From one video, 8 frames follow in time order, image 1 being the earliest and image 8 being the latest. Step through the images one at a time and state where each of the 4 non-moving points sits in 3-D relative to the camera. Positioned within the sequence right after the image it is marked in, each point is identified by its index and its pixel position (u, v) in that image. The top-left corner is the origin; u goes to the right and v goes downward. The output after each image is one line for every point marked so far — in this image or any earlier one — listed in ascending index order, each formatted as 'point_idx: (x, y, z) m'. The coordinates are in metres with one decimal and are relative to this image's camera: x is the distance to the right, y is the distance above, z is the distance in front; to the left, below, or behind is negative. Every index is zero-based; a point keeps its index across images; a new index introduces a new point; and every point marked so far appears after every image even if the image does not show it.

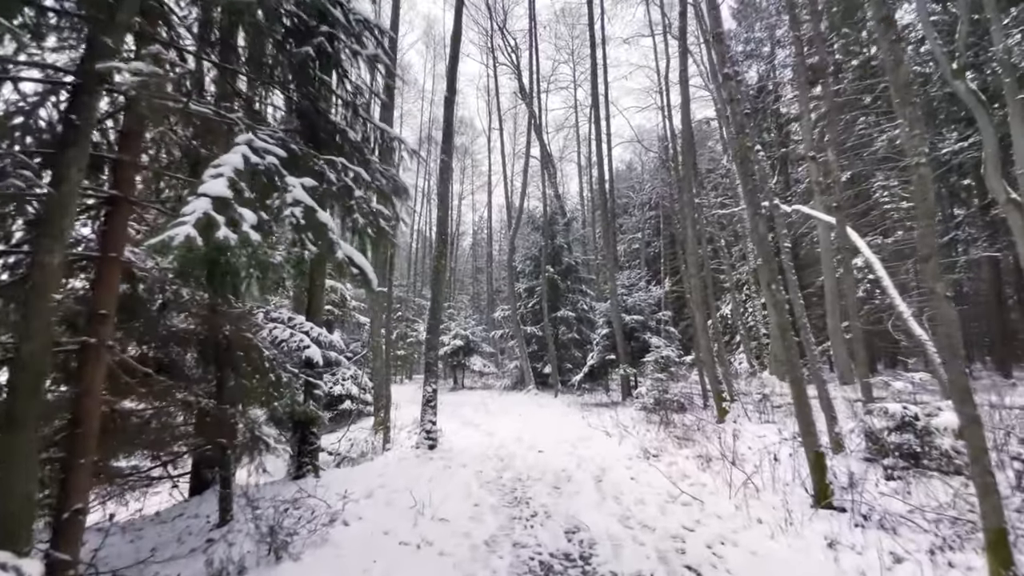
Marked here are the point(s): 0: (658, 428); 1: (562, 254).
0: (+2.8, -2.7, +8.8) m
1: (+2.0, +1.3, +18.6) m
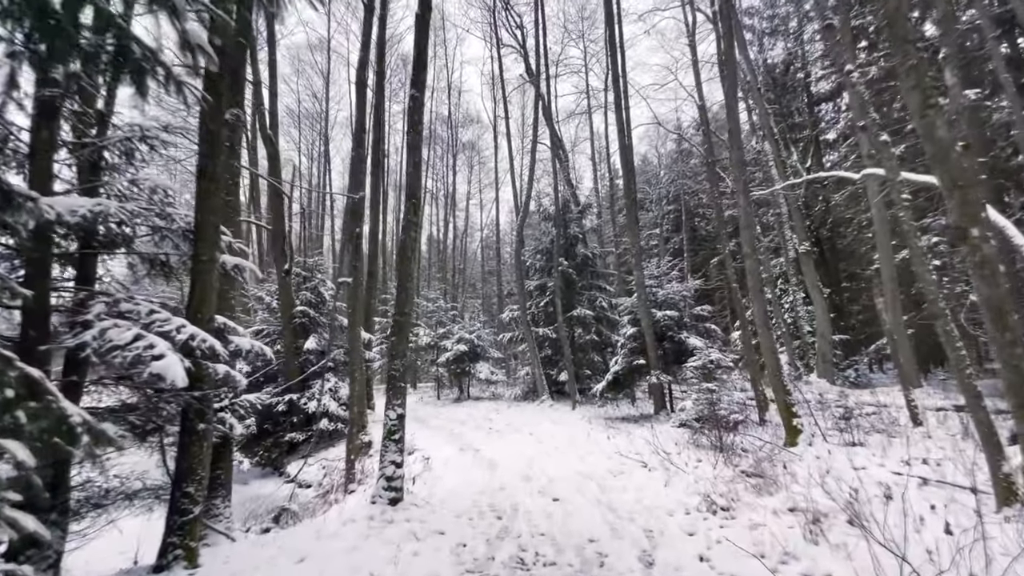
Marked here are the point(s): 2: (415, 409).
0: (+2.9, -2.4, +6.5) m
1: (+2.3, +1.5, +16.4) m
2: (-3.3, -4.0, +15.3) m
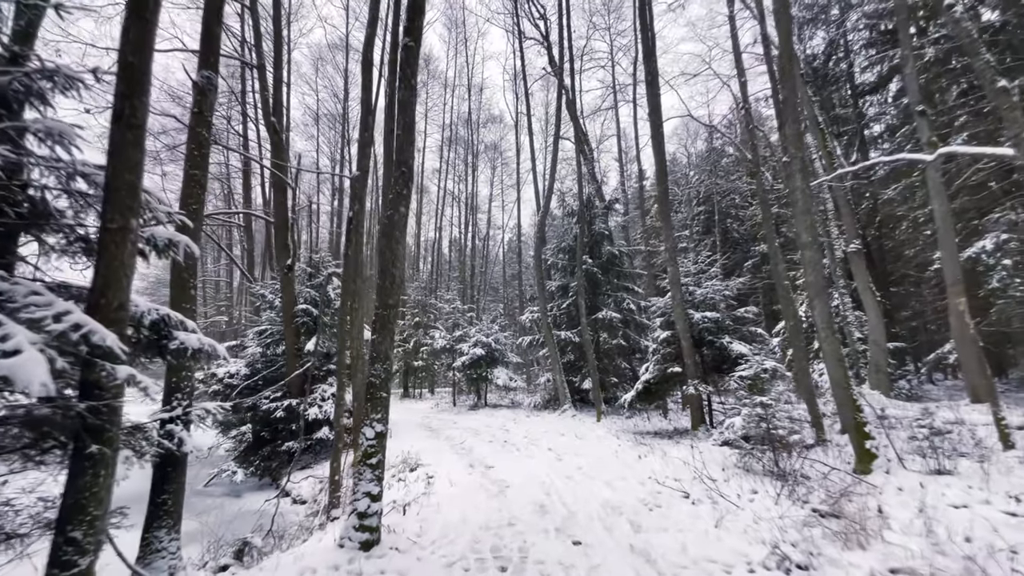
0: (+3.0, -2.3, +5.3) m
1: (+3.0, +1.4, +15.2) m
2: (-2.7, -4.0, +14.4) m
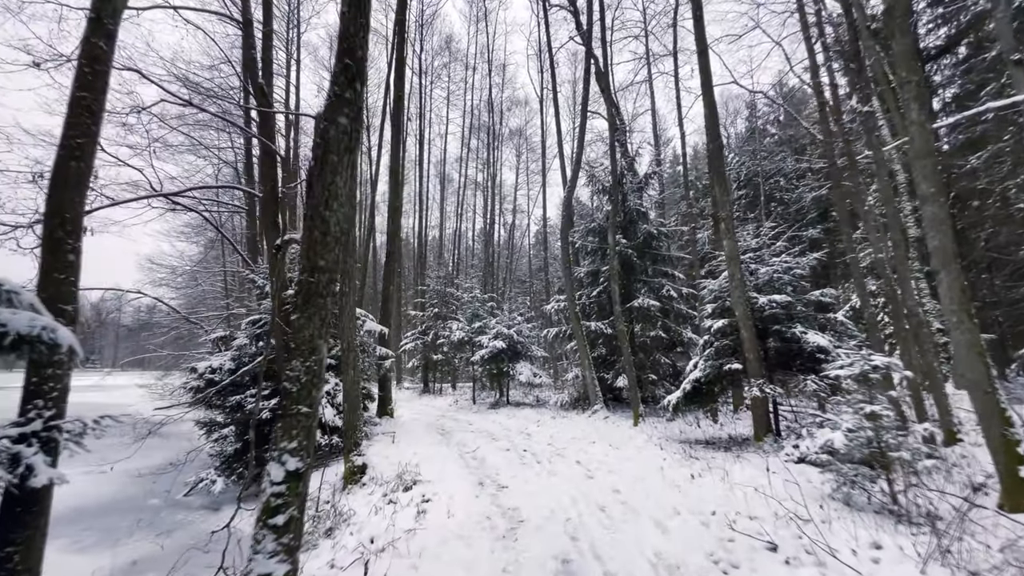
0: (+3.1, -2.0, +3.5) m
1: (+3.6, +1.9, +13.4) m
2: (-2.0, -3.6, +13.0) m
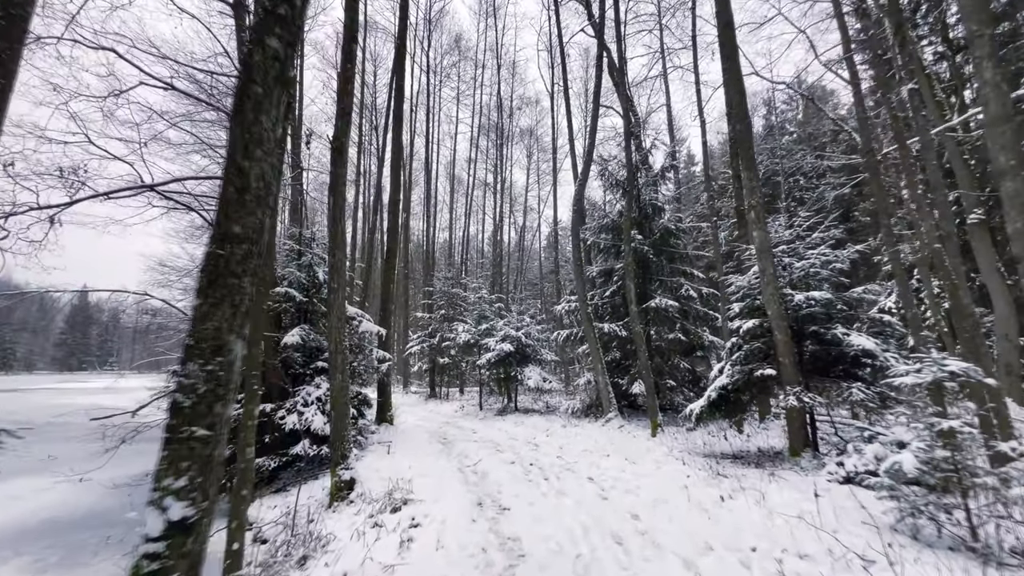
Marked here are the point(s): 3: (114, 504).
0: (+3.1, -1.9, +2.7) m
1: (+3.9, +1.9, +12.6) m
2: (-1.8, -3.6, +12.3) m
3: (-6.2, -3.3, +7.2) m
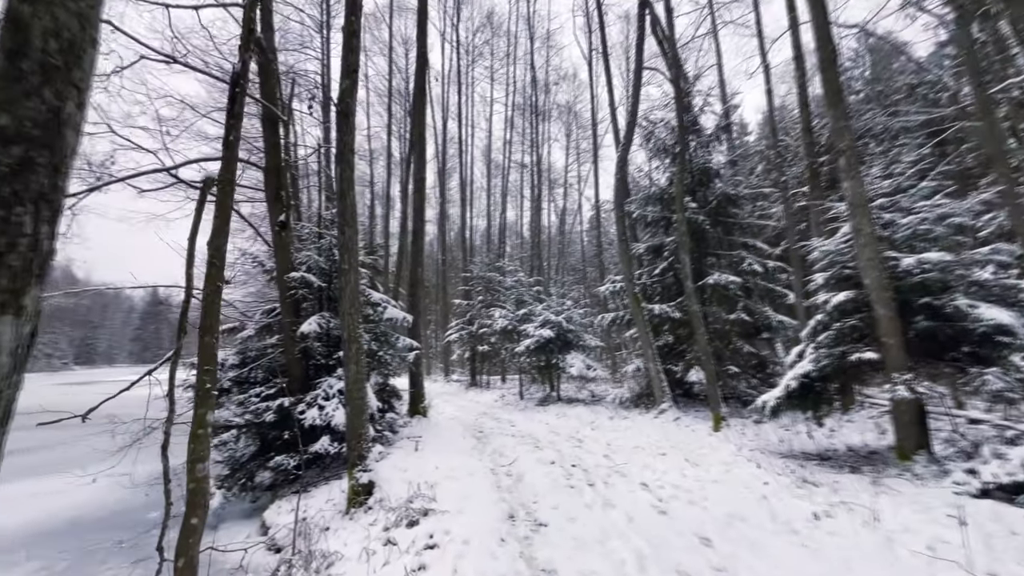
0: (+3.1, -1.6, +1.5) m
1: (+4.8, +2.5, +11.2) m
2: (-0.7, -3.1, +11.6) m
3: (-5.6, -3.2, +6.9) m
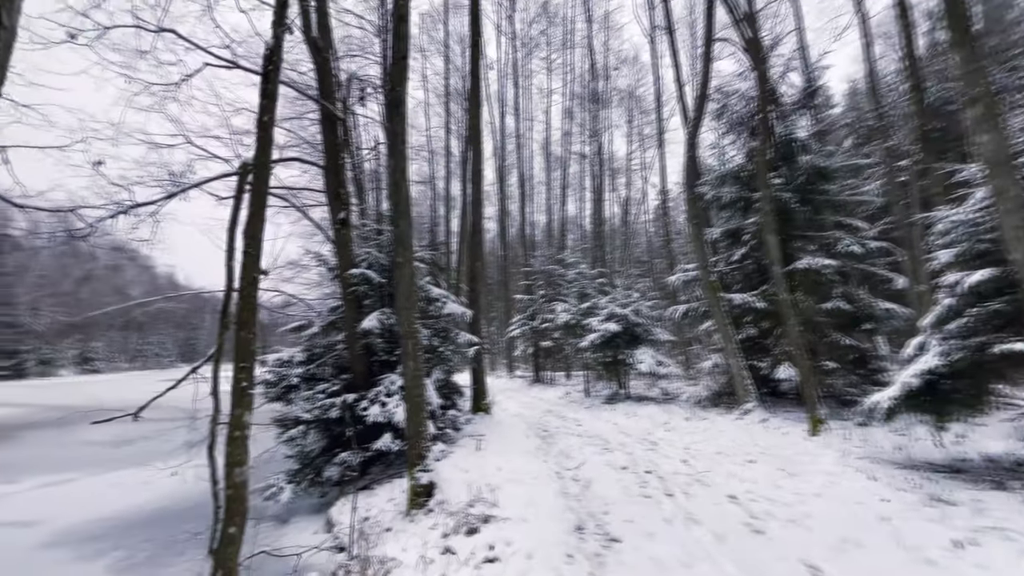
0: (+3.3, -1.4, +0.7) m
1: (+6.1, +2.8, +10.0) m
2: (+0.9, -3.0, +11.2) m
3: (-4.6, -3.2, +7.2) m
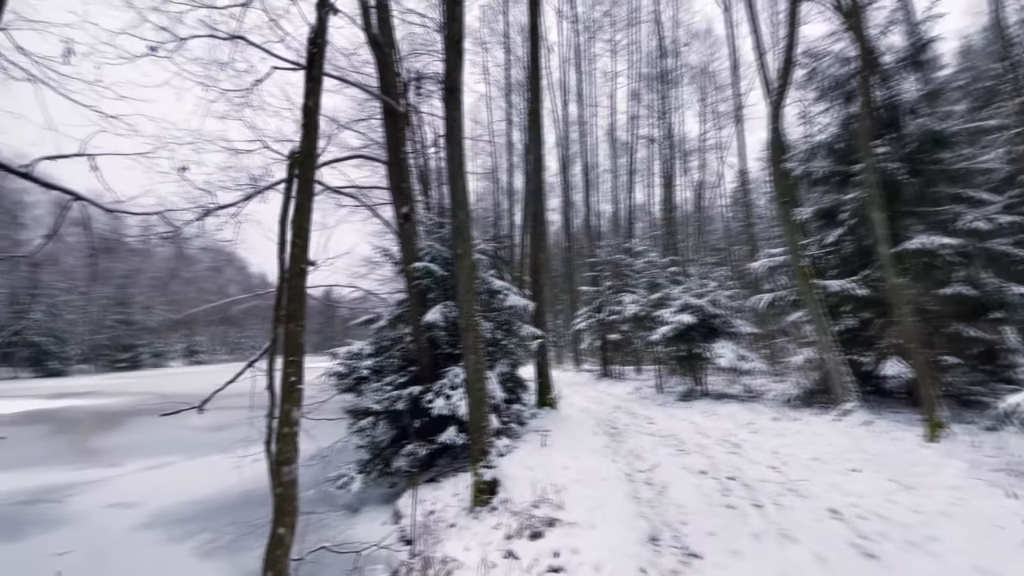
0: (+3.3, -1.3, -0.1) m
1: (+7.3, +3.1, +8.7) m
2: (+2.4, -2.7, +10.7) m
3: (-3.5, -3.1, +7.5) m
